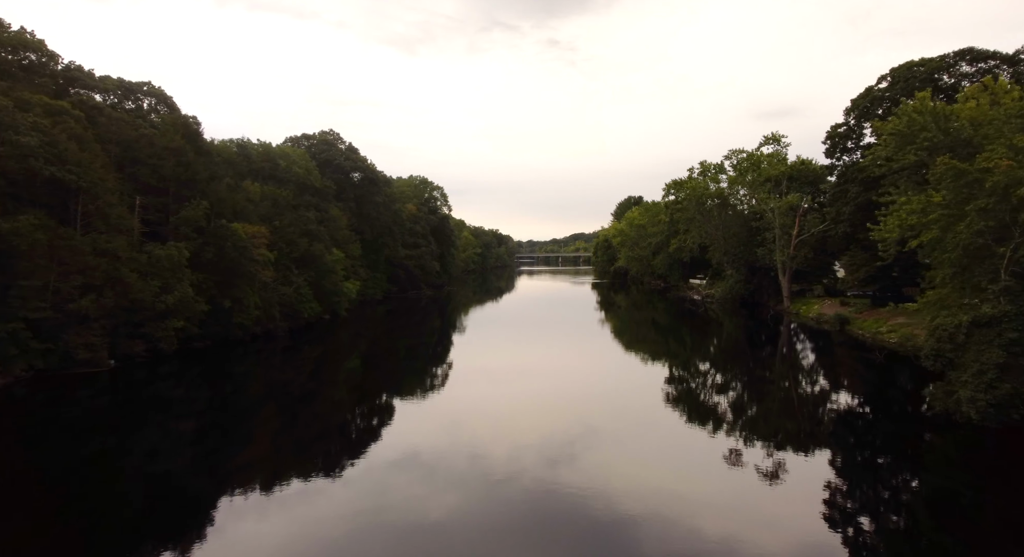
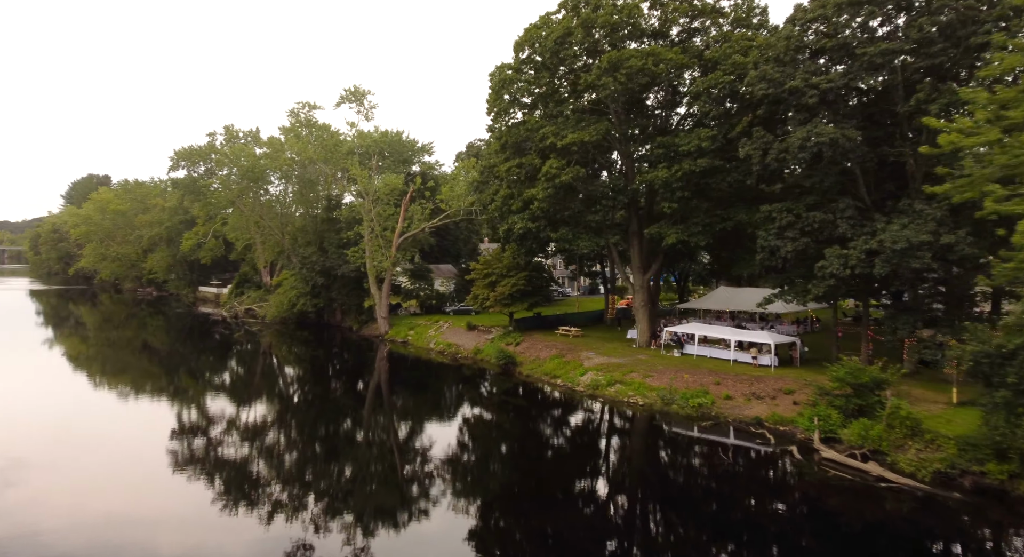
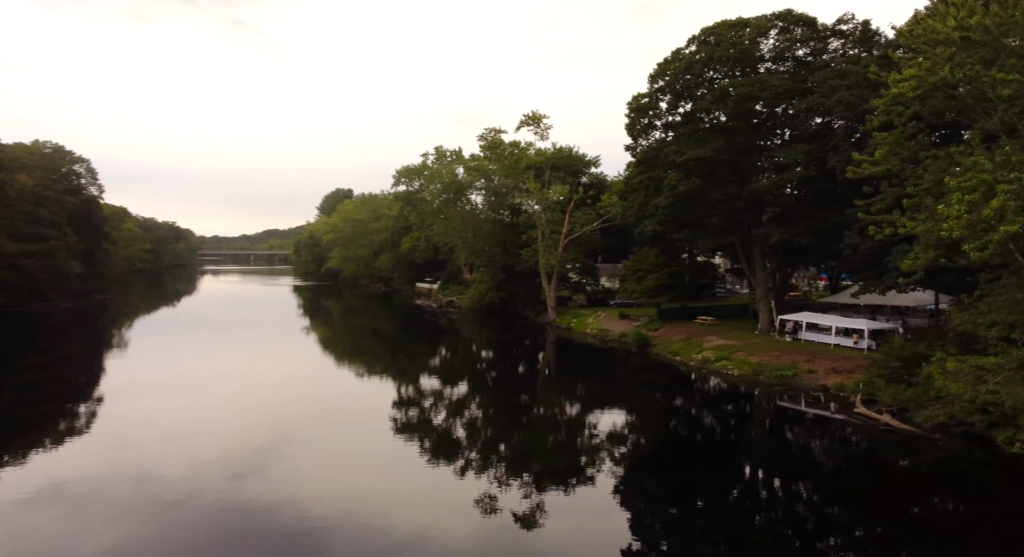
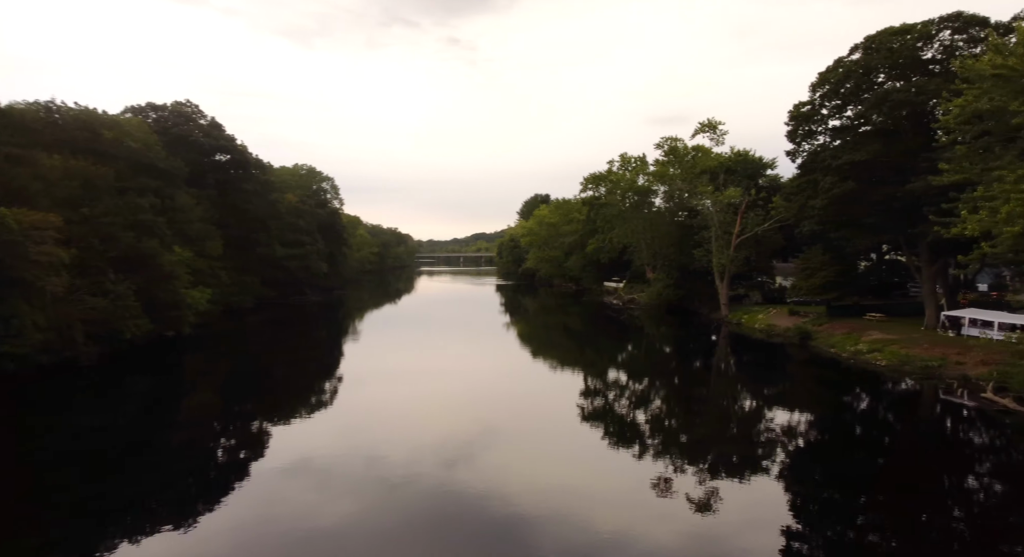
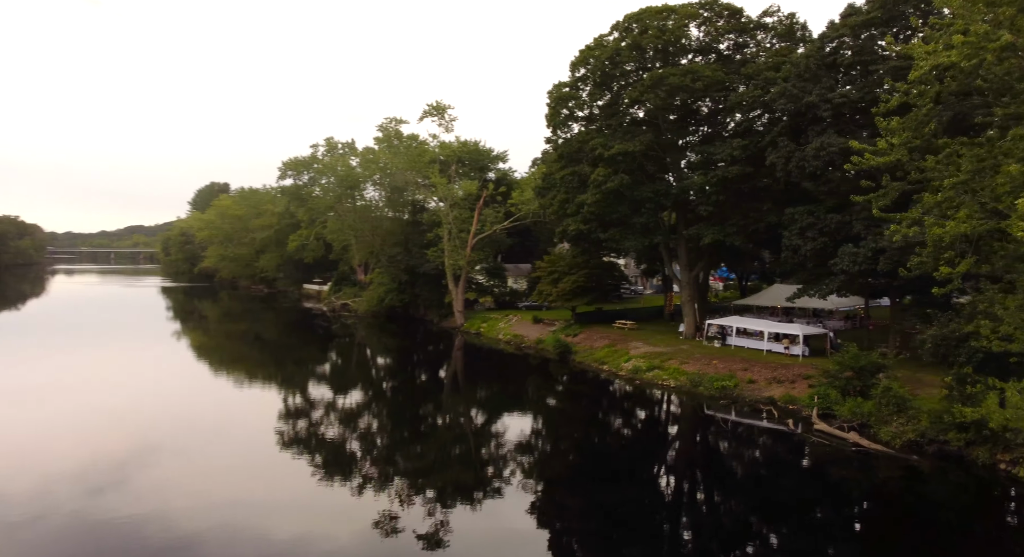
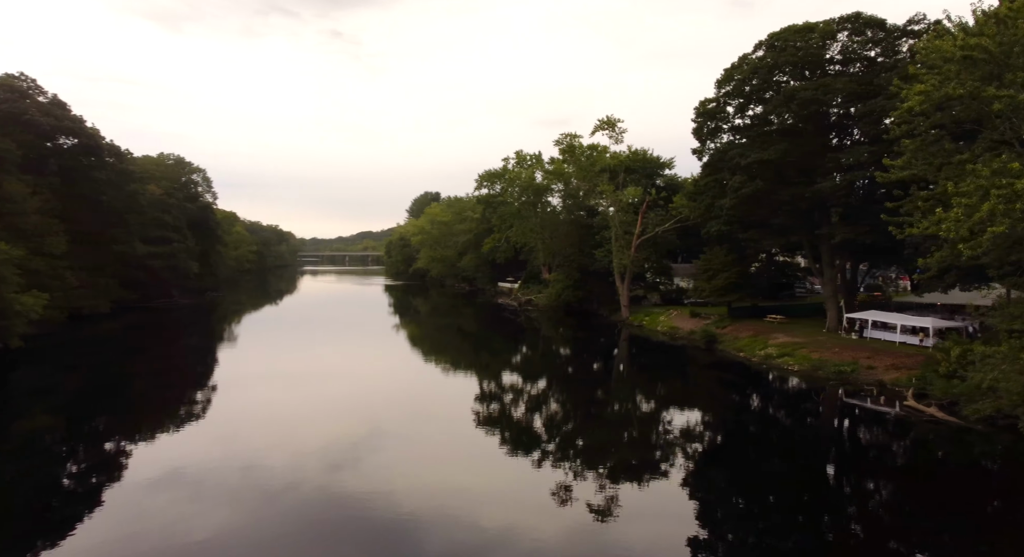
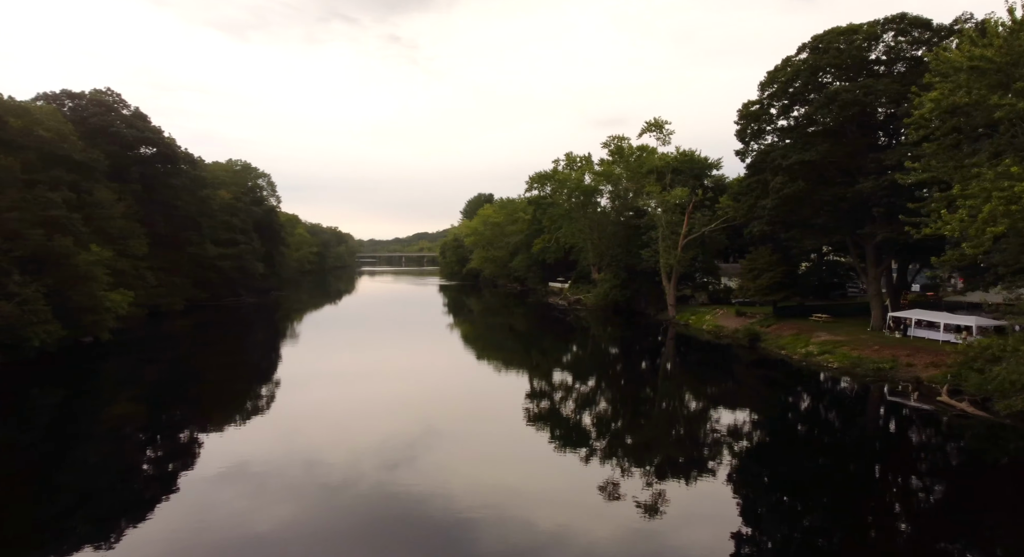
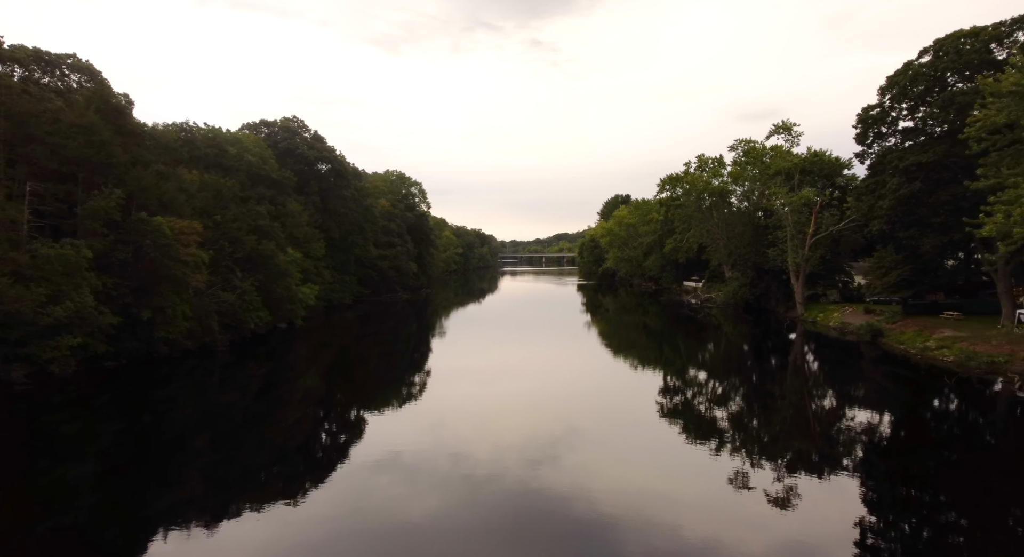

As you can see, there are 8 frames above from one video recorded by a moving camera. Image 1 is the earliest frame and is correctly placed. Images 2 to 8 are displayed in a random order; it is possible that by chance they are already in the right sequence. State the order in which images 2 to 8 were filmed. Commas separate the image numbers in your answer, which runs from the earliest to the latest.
8, 4, 7, 6, 3, 5, 2
